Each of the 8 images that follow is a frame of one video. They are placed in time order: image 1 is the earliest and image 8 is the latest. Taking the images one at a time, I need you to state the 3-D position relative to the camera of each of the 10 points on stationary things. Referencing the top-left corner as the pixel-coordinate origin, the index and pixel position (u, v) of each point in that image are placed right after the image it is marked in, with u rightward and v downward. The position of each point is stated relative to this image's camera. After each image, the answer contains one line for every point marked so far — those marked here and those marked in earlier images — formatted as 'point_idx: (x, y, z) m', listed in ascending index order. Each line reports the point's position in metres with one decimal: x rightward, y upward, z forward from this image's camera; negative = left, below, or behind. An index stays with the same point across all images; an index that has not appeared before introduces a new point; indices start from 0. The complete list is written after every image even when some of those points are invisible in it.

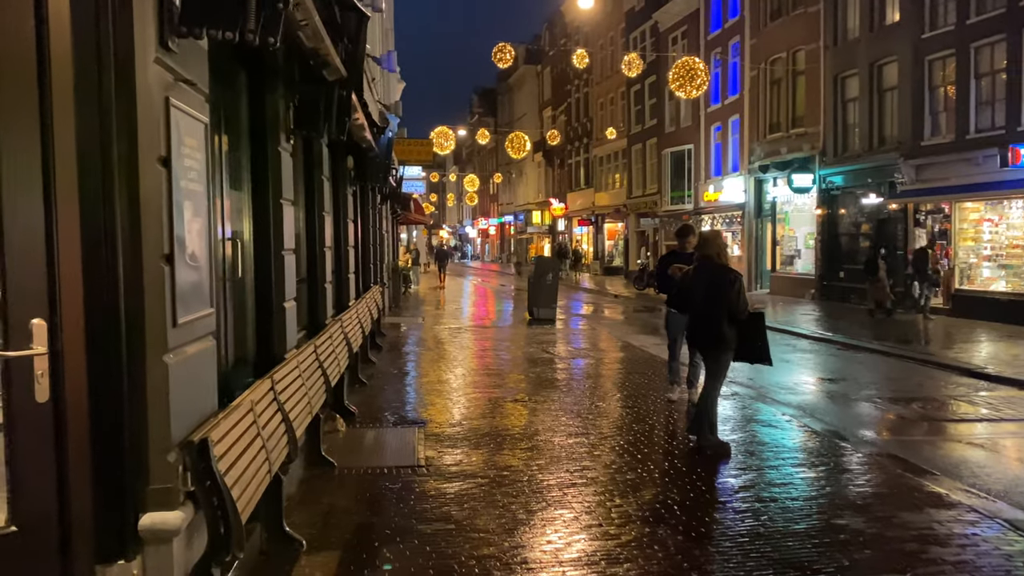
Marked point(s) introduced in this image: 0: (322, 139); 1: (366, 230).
0: (-1.9, +1.5, +8.1) m
1: (-2.5, +1.0, +14.1) m
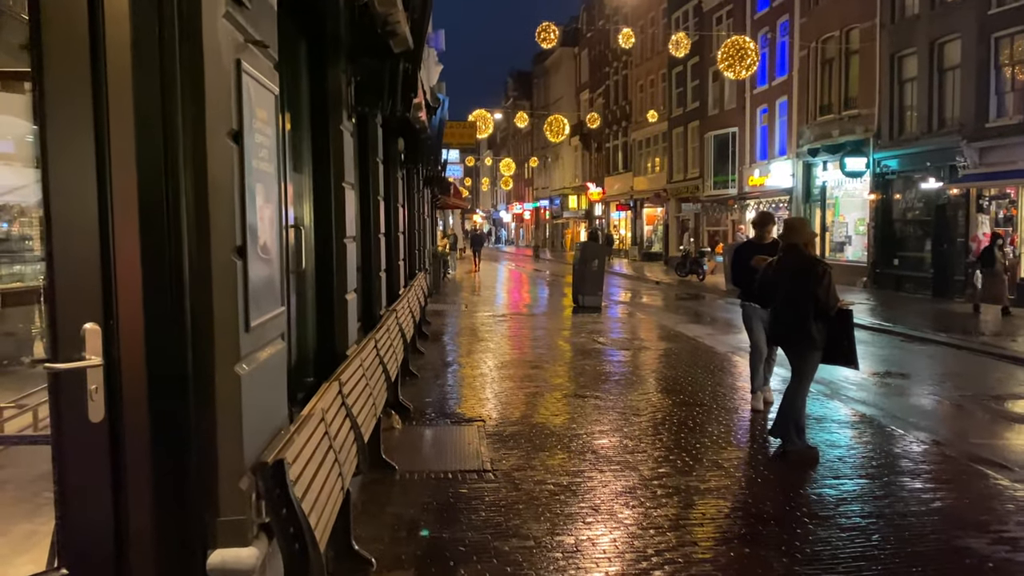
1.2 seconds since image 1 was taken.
0: (-1.3, +1.6, +7.6) m
1: (-1.7, +1.2, +13.7) m
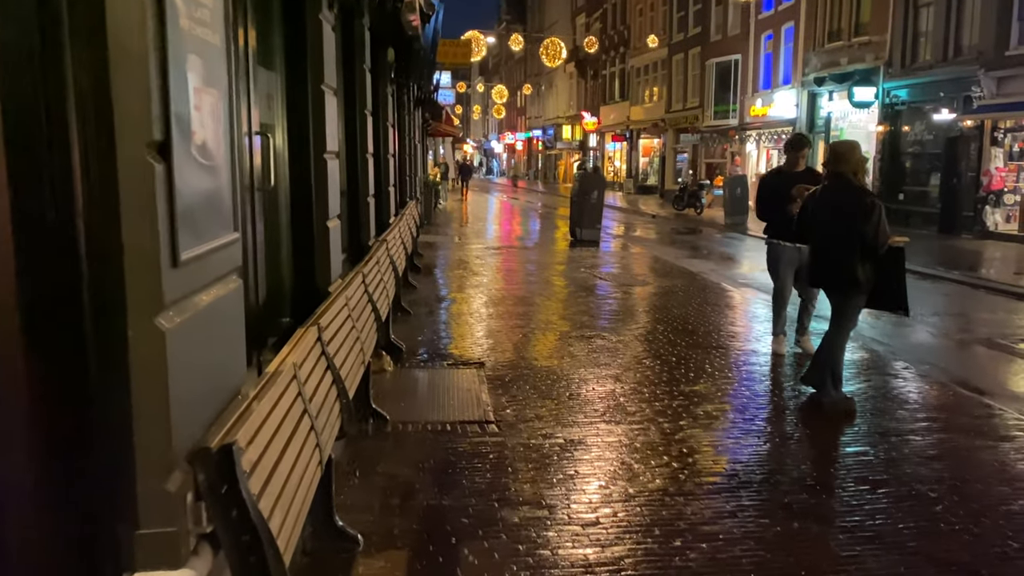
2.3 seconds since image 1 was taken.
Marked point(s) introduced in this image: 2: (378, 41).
0: (-1.2, +2.2, +6.7) m
1: (-1.7, +2.3, +12.7) m
2: (-1.4, +2.5, +8.3) m
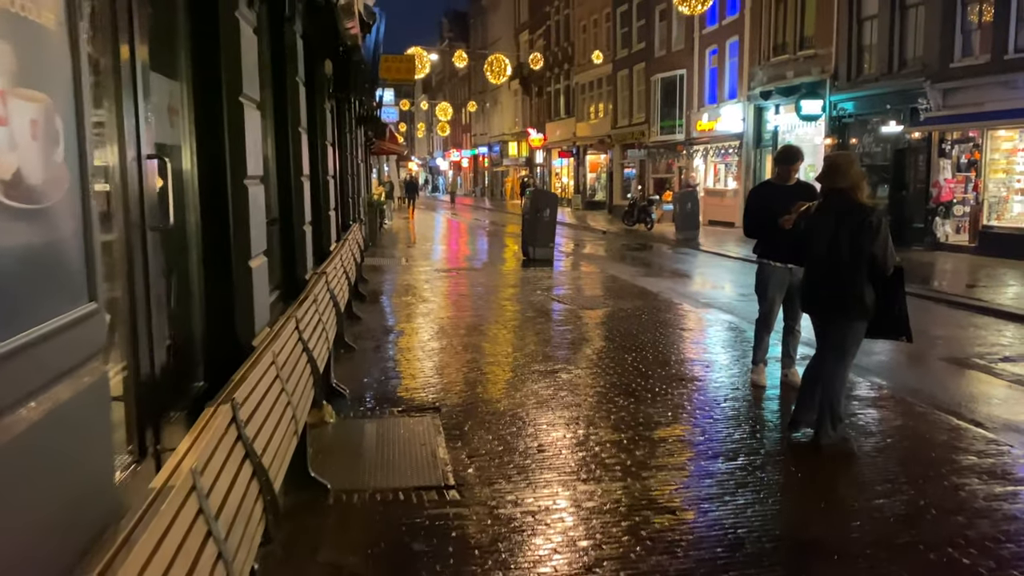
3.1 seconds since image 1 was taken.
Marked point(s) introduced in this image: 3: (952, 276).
0: (-1.6, +1.9, +6.0) m
1: (-2.4, +1.9, +12.0) m
2: (-1.8, +2.2, +7.5) m
3: (+8.9, +0.3, +16.8) m
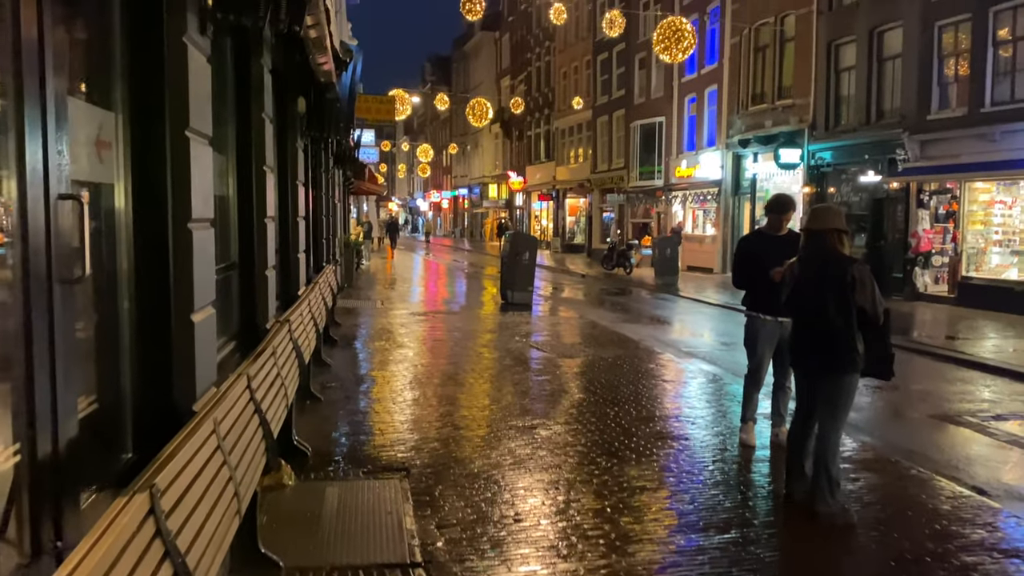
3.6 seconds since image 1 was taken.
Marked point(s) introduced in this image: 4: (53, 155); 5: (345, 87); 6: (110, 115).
0: (-1.7, +1.5, +5.6) m
1: (-2.7, +1.2, +11.6) m
2: (-2.0, +1.8, +7.2) m
3: (+8.5, -0.8, +16.7) m
4: (-1.3, +0.4, +2.5) m
5: (-1.9, +2.2, +9.3) m
6: (-1.4, +0.6, +3.0) m
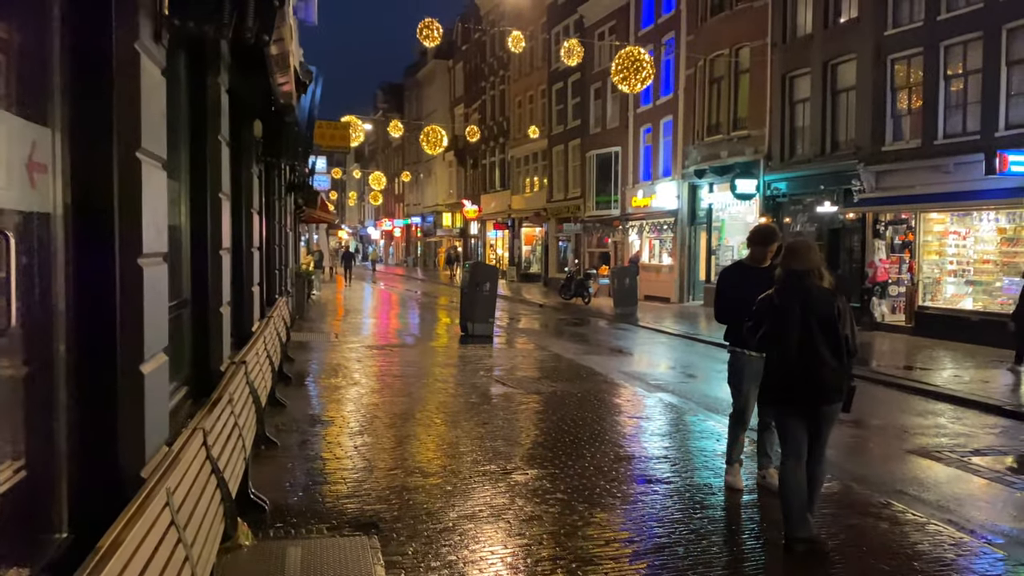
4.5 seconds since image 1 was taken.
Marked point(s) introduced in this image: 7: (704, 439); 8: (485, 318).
0: (-1.8, +1.3, +5.2) m
1: (-3.2, +0.8, +11.1) m
2: (-2.2, +1.5, +6.7) m
3: (+7.7, -1.4, +16.7) m
4: (-1.3, +0.3, +2.0) m
5: (-2.2, +1.9, +8.8) m
6: (-1.4, +0.5, +2.5) m
7: (+1.9, -1.5, +8.3) m
8: (-0.6, -0.6, +17.1) m
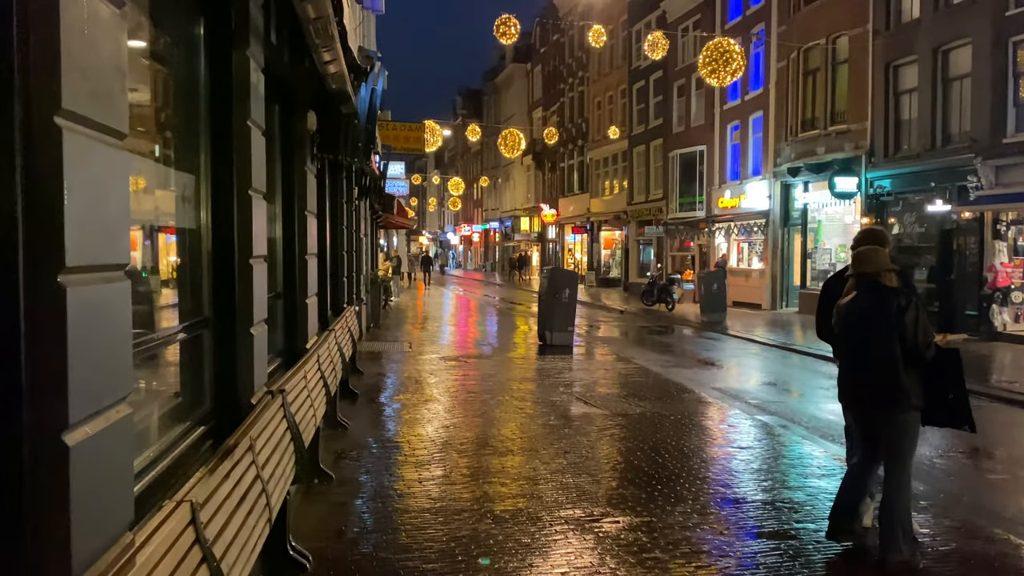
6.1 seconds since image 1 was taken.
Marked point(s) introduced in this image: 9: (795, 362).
0: (-1.4, +1.2, +4.4) m
1: (-2.2, +0.7, +10.4) m
2: (-1.6, +1.4, +6.0) m
3: (+9.2, -1.5, +14.9) m
4: (-1.1, +0.2, +1.2) m
5: (-1.4, +1.8, +8.0) m
6: (-1.2, +0.4, +1.7) m
7: (+2.7, -1.6, +7.1) m
8: (+1.0, -0.8, +16.1) m
9: (+6.0, -1.6, +17.6) m
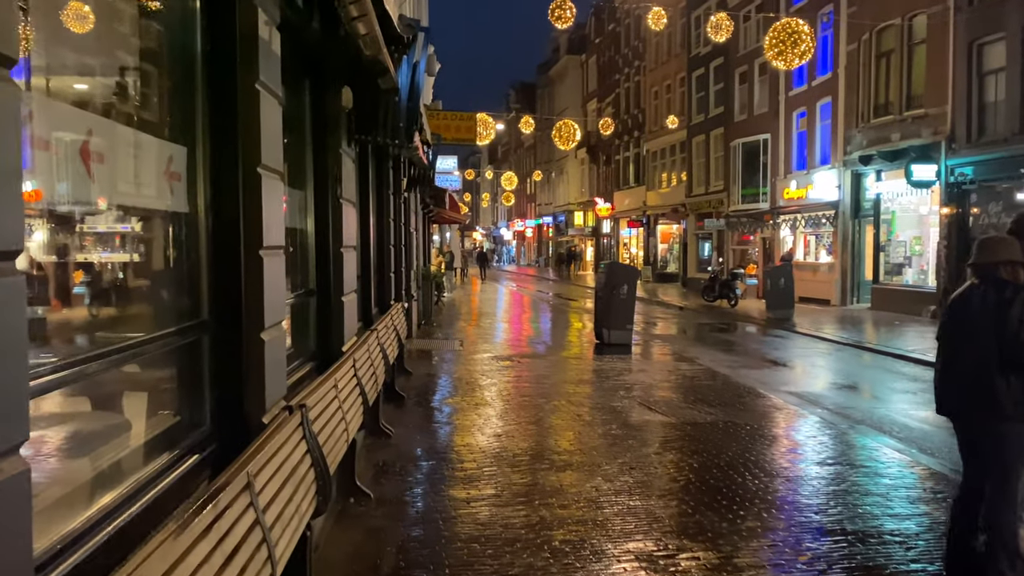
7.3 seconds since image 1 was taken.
0: (-1.1, +1.2, +3.7) m
1: (-1.5, +0.7, +9.7) m
2: (-1.2, +1.4, +5.3) m
3: (+10.1, -1.4, +13.6) m
4: (-1.1, +0.2, +0.5) m
5: (-0.9, +1.8, +7.3) m
6: (-1.1, +0.4, +1.0) m
7: (+3.1, -1.6, +6.2) m
8: (+2.1, -0.7, +15.3) m
9: (+7.2, -1.5, +16.4) m
